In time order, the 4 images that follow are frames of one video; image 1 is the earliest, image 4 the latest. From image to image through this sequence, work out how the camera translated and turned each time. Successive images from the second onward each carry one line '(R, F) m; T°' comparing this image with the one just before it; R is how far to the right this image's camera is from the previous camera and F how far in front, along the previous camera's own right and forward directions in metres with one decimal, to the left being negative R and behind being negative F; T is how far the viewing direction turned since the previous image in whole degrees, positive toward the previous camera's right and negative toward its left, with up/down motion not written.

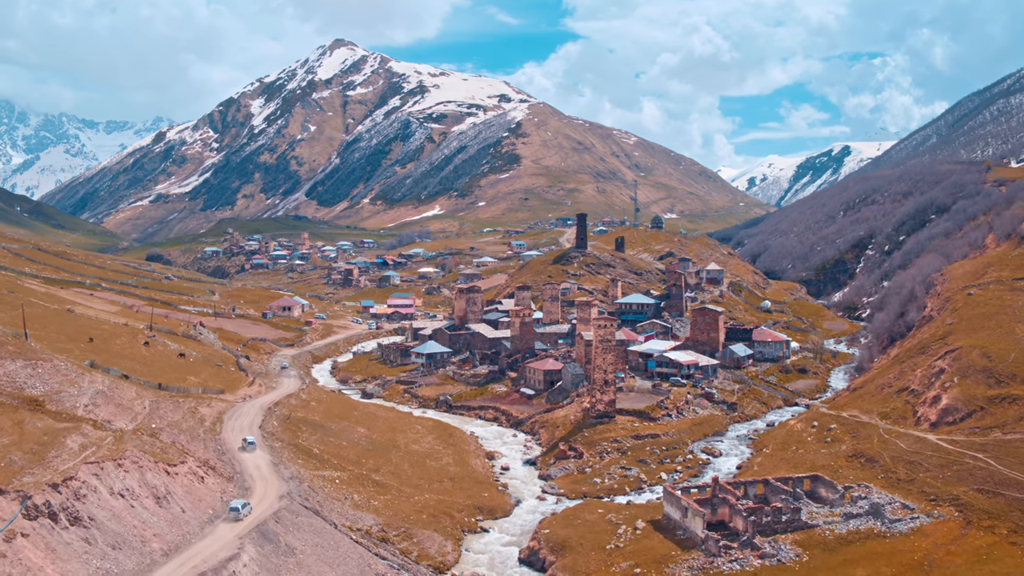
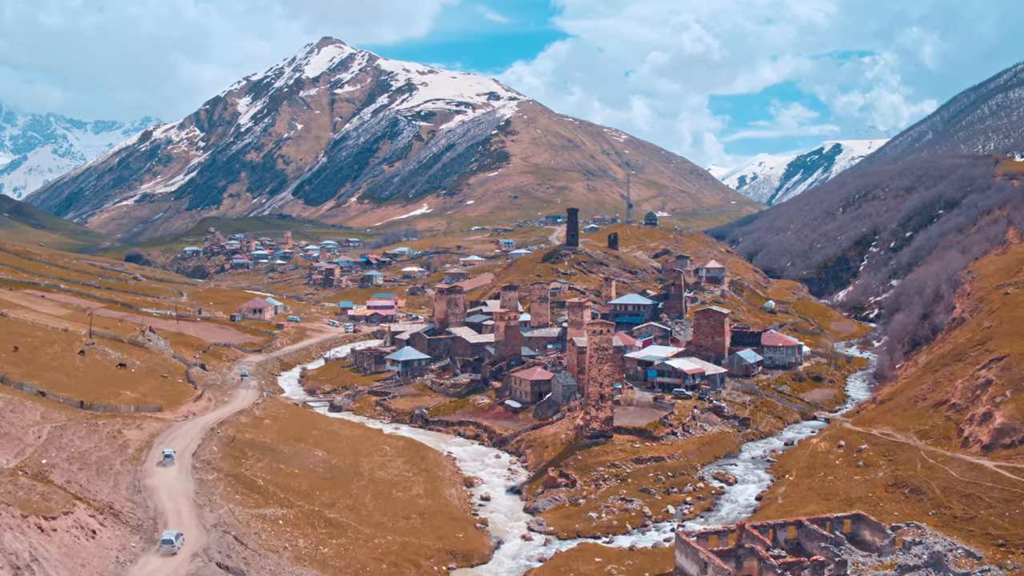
(+0.7, +8.7) m; +1°
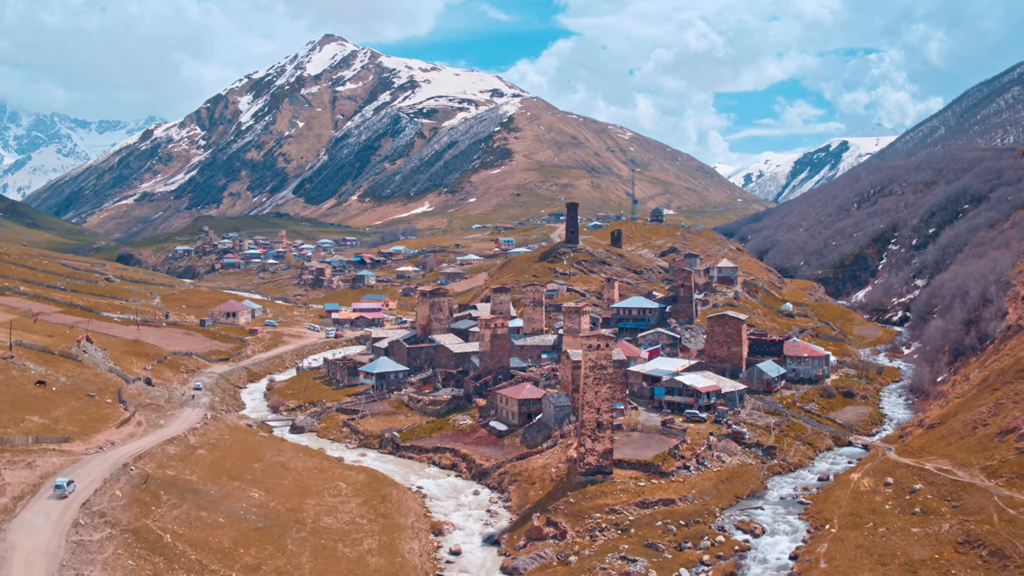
(+1.7, +9.9) m; 0°
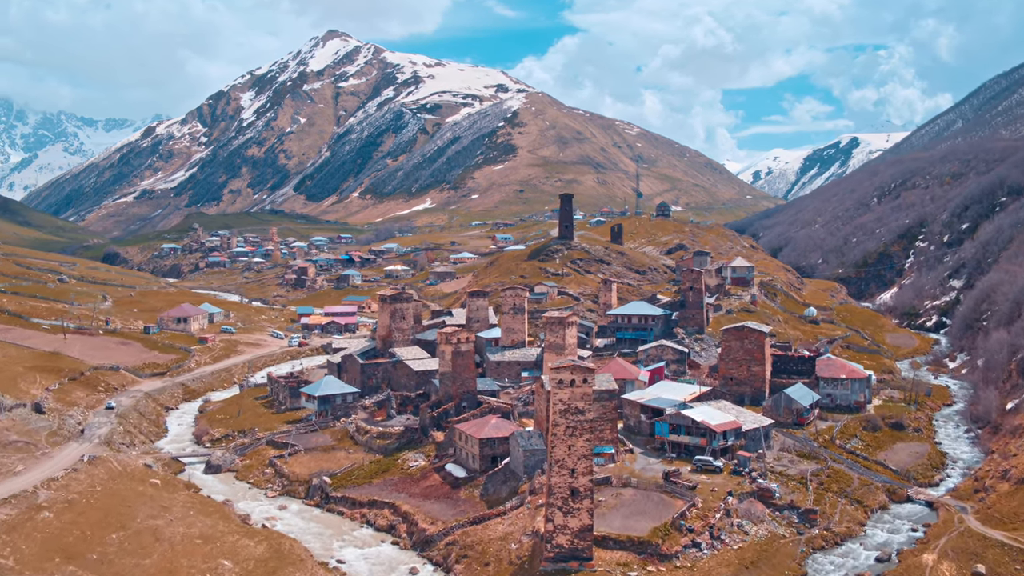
(+3.0, +13.4) m; -1°
